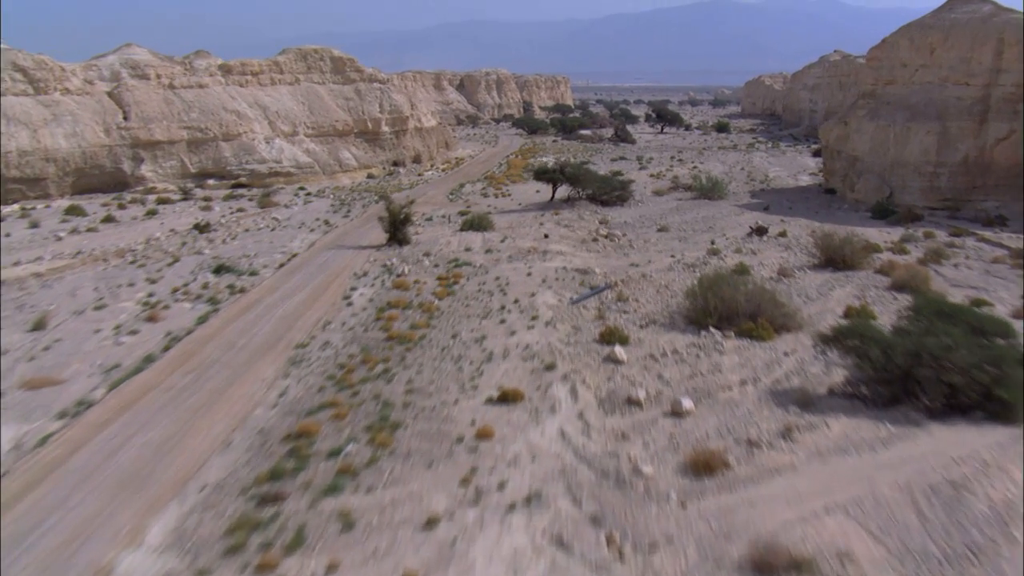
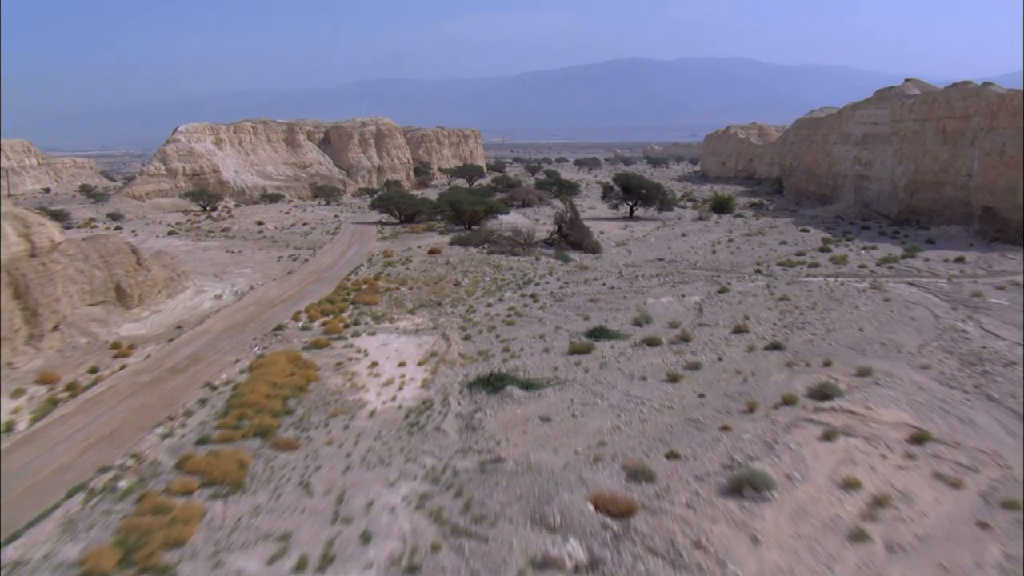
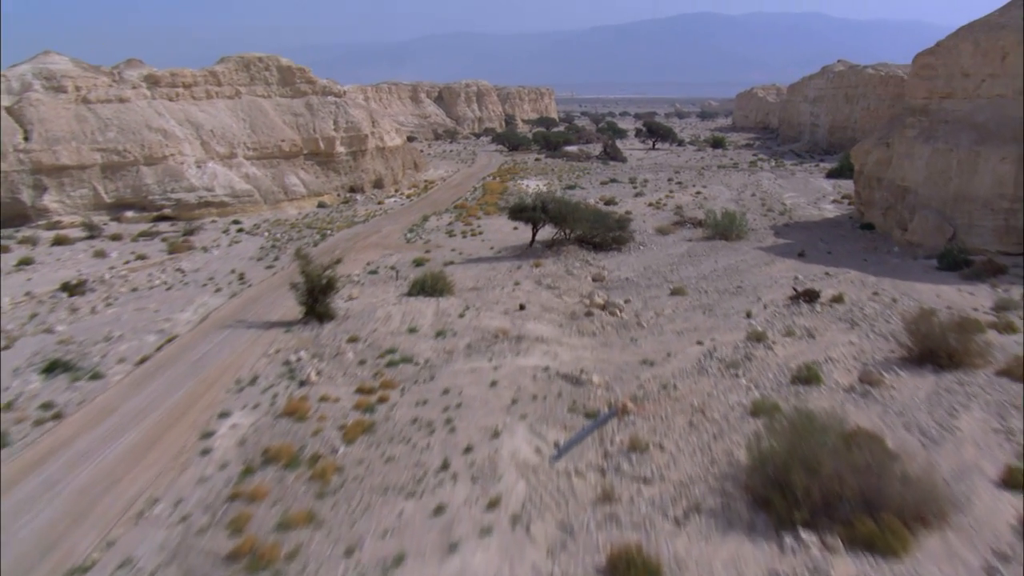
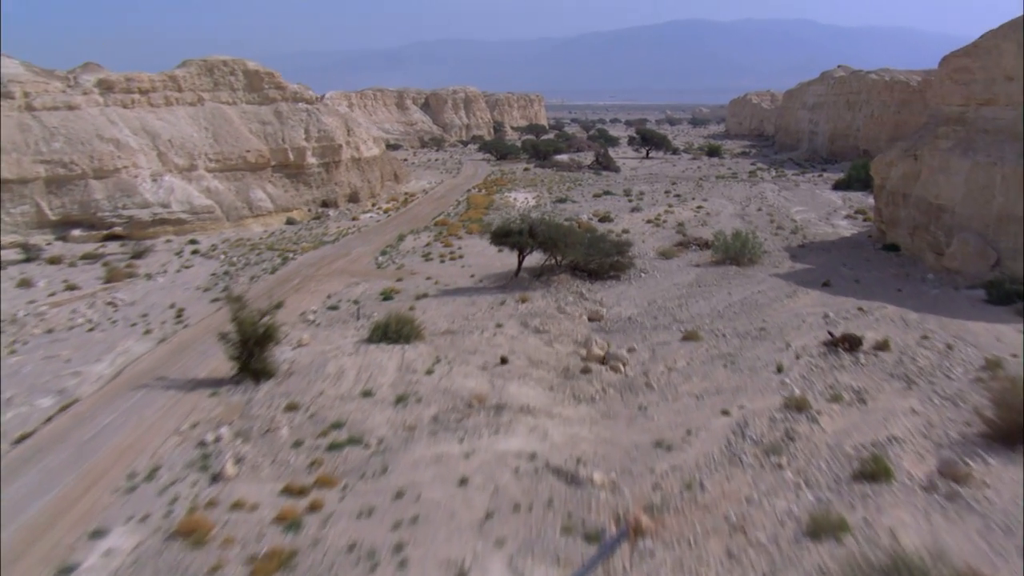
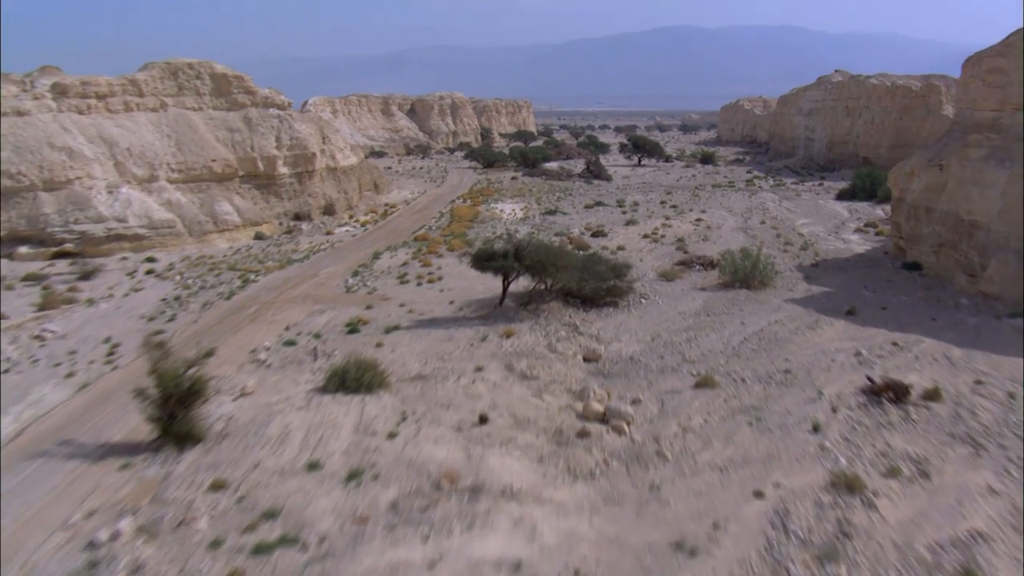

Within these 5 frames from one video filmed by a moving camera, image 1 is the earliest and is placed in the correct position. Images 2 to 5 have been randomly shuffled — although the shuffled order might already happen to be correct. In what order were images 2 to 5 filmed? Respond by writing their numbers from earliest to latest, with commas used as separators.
3, 4, 5, 2
